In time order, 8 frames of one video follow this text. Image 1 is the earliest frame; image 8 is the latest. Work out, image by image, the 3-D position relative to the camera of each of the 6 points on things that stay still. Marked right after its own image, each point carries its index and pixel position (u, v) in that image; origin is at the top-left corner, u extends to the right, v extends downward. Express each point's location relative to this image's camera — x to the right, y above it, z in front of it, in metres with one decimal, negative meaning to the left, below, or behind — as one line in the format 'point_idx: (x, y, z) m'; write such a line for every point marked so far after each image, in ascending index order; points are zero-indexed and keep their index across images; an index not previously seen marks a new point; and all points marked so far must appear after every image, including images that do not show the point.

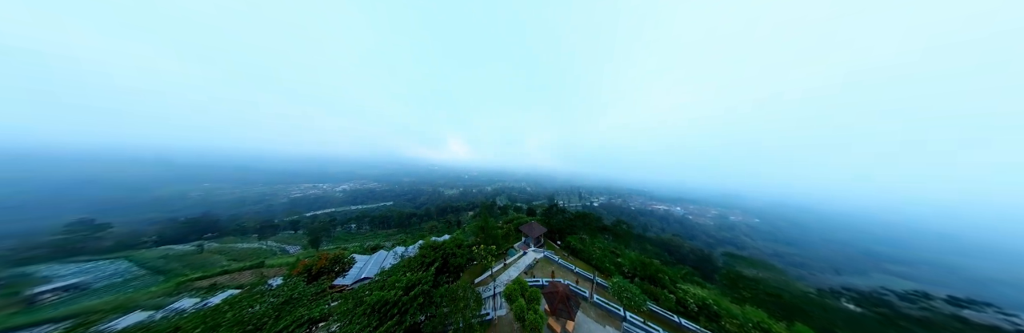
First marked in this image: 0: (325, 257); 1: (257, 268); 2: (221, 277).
0: (-12.5, -5.9, +10.6) m
1: (-24.5, -9.6, +15.3) m
2: (-24.6, -9.3, +14.1) m
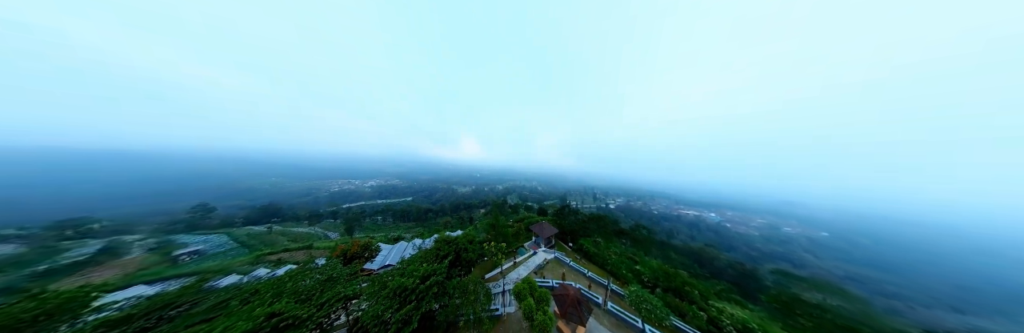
0: (-11.9, -5.9, +12.3) m
1: (-23.3, -9.3, +18.4) m
2: (-23.5, -9.1, +17.2) m
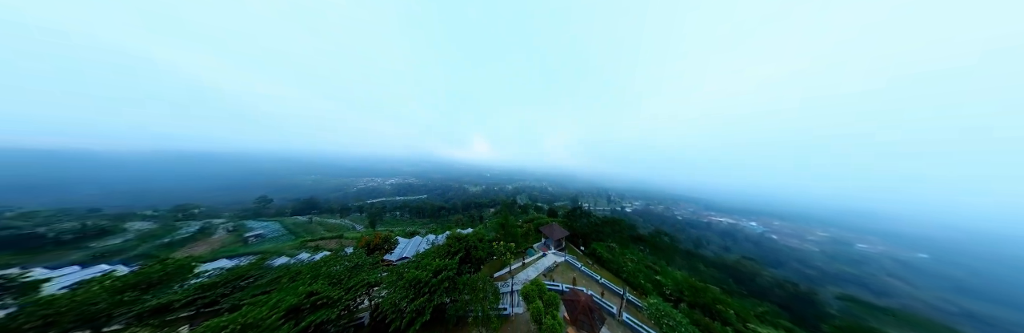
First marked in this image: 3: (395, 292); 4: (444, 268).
0: (-11.2, -5.8, +13.5) m
1: (-21.9, -9.1, +20.8) m
2: (-22.3, -8.9, +19.6) m
3: (-5.2, -5.9, +7.5) m
4: (-3.9, -5.9, +9.4) m
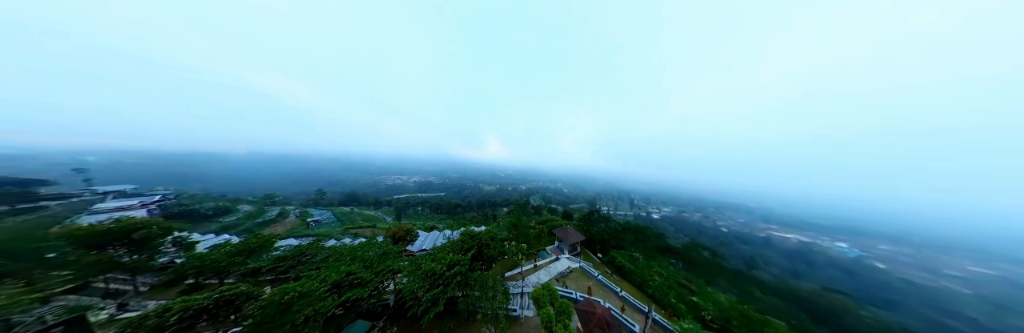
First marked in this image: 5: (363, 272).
0: (-10.1, -5.7, +14.9) m
1: (-19.8, -8.9, +23.6) m
2: (-20.3, -8.6, +22.5) m
3: (-5.0, -5.9, +8.2) m
4: (-3.4, -5.9, +9.9) m
5: (-6.1, -4.4, +6.7) m
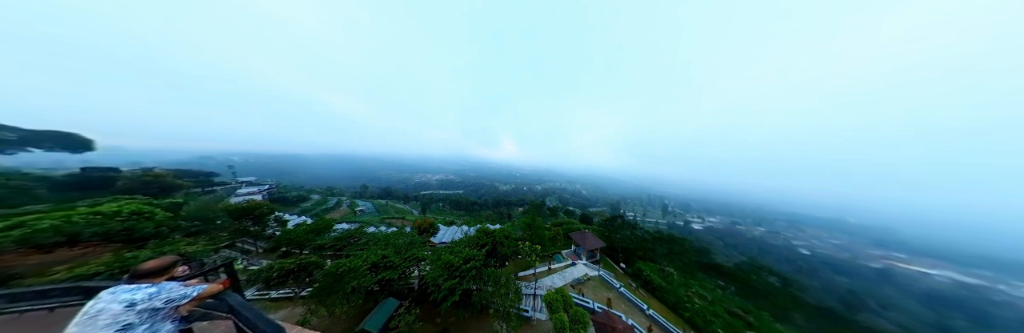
0: (-8.7, -5.5, +16.2) m
1: (-17.5, -8.4, +25.8) m
2: (-18.2, -8.2, +24.7) m
3: (-4.3, -5.8, +8.9) m
4: (-2.6, -5.9, +10.4) m
5: (-5.6, -4.3, +7.6) m
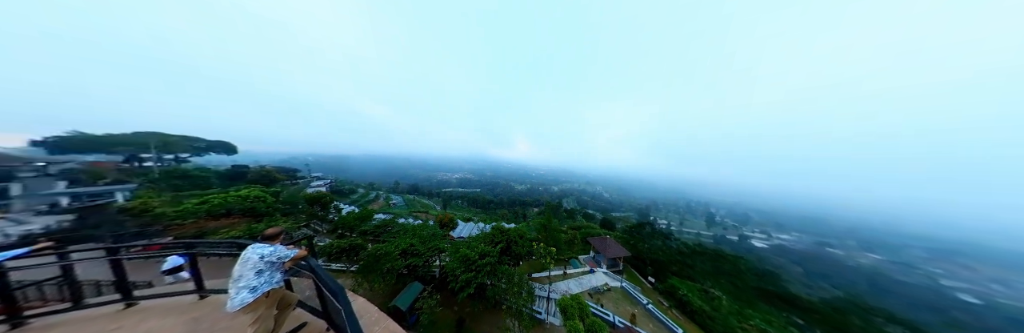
0: (-7.1, -5.4, +17.2) m
1: (-15.0, -8.2, +27.7) m
2: (-15.7, -7.9, +26.7) m
3: (-3.5, -5.8, +9.6) m
4: (-1.6, -5.9, +10.9) m
5: (-4.9, -4.2, +8.4) m
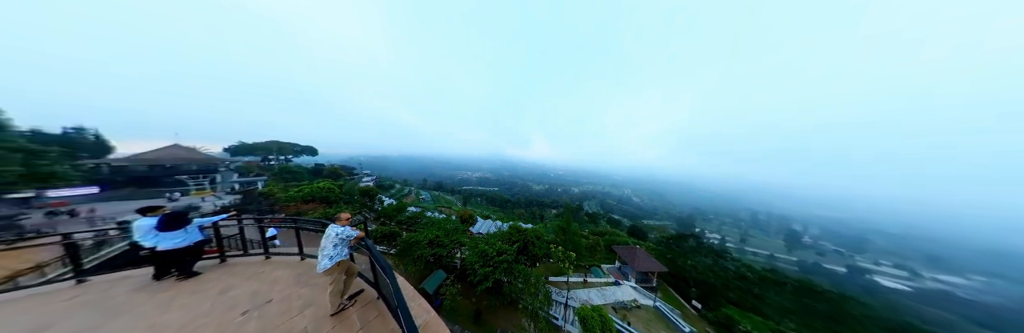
0: (-5.3, -5.3, +18.2) m
1: (-12.0, -8.0, +29.5) m
2: (-12.8, -7.7, +28.5) m
3: (-2.6, -5.7, +10.2) m
4: (-0.5, -5.9, +11.3) m
5: (-4.0, -4.2, +9.1) m
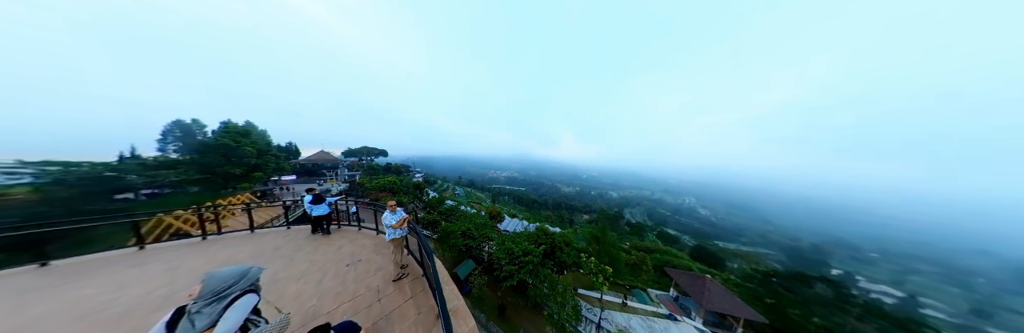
0: (-2.2, -5.3, +19.1) m
1: (-7.0, -7.8, +31.4) m
2: (-7.9, -7.5, +30.6) m
3: (-0.9, -5.7, +10.7) m
4: (+1.3, -5.9, +11.5) m
5: (-2.5, -4.1, +10.0) m
